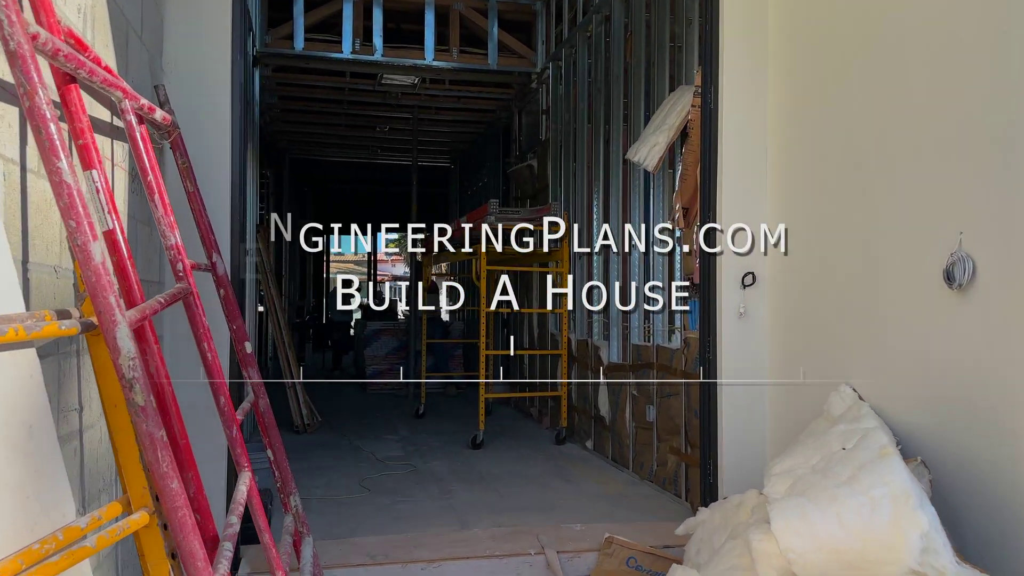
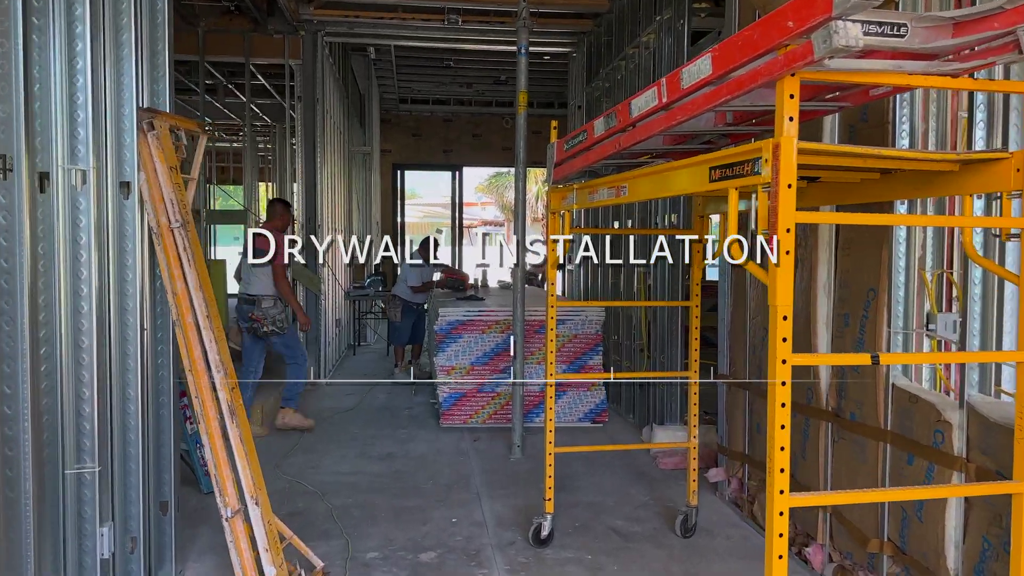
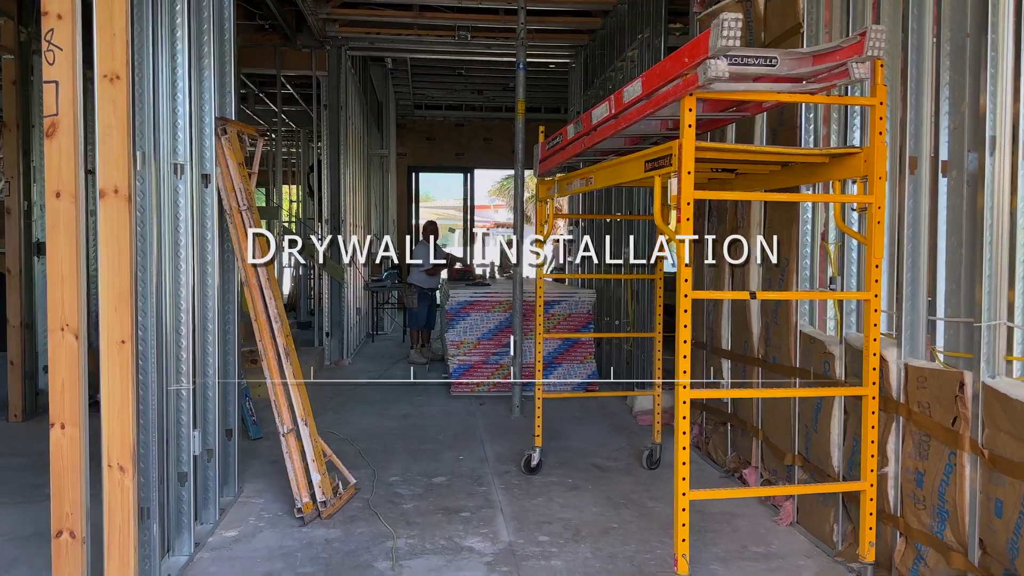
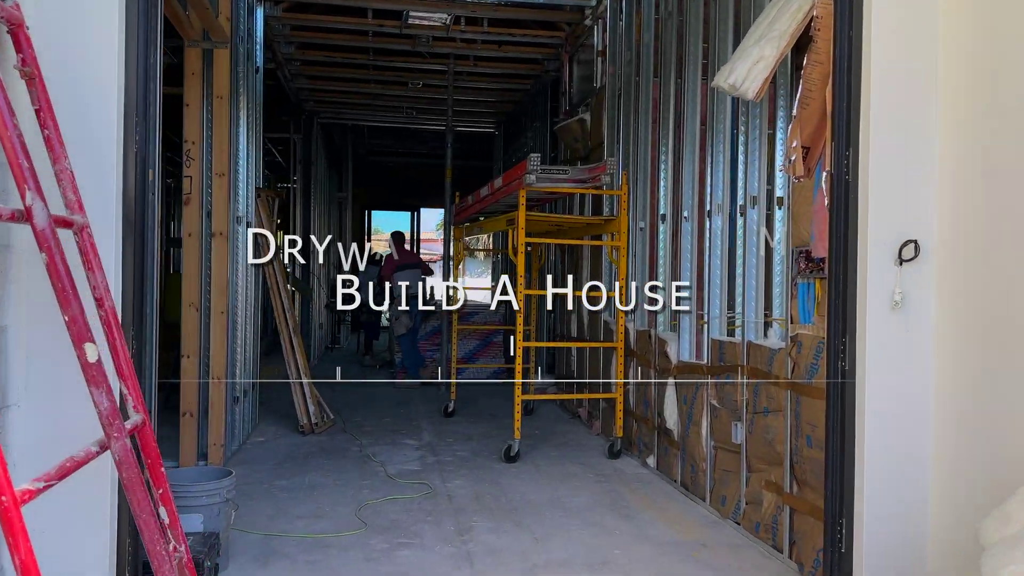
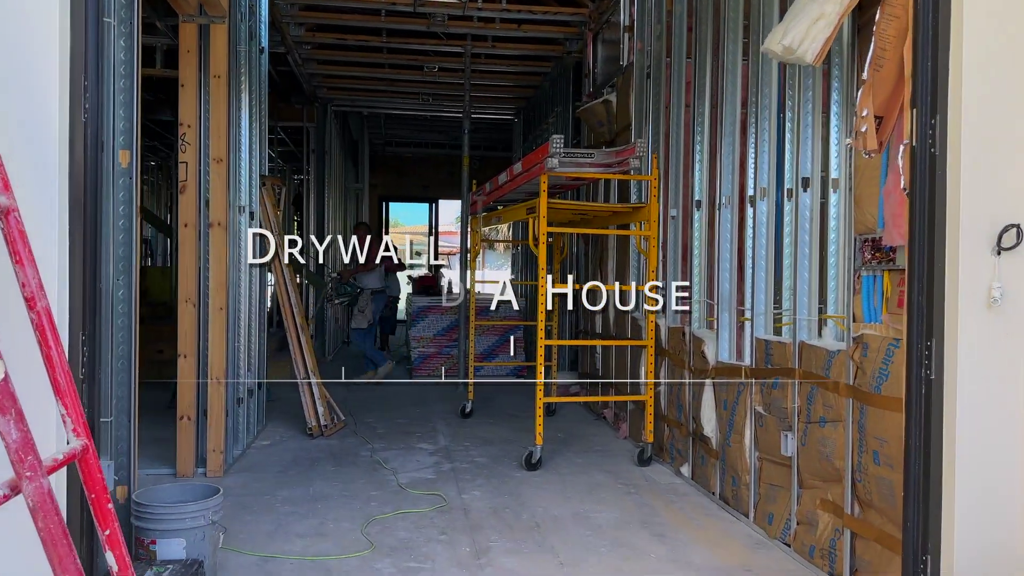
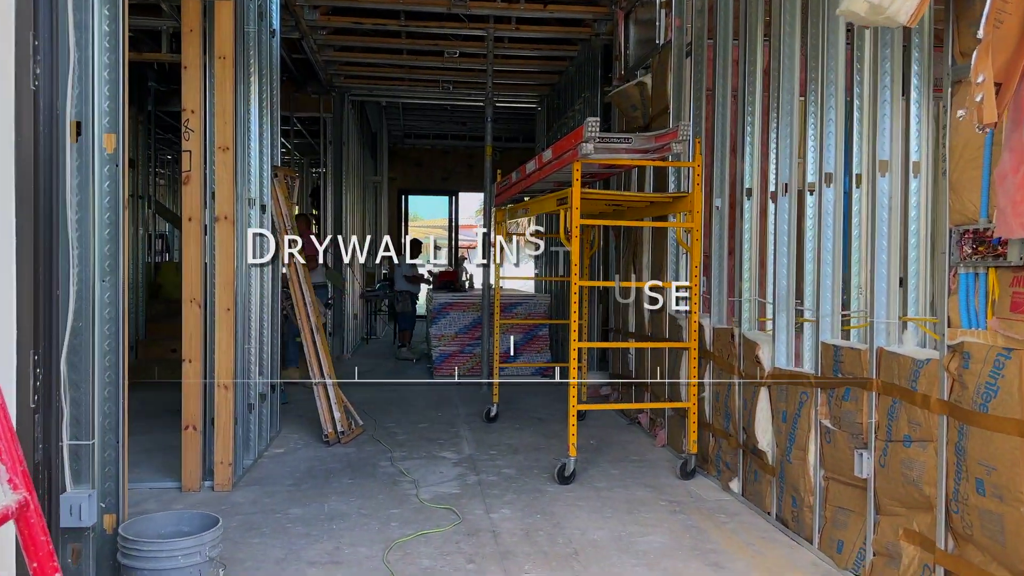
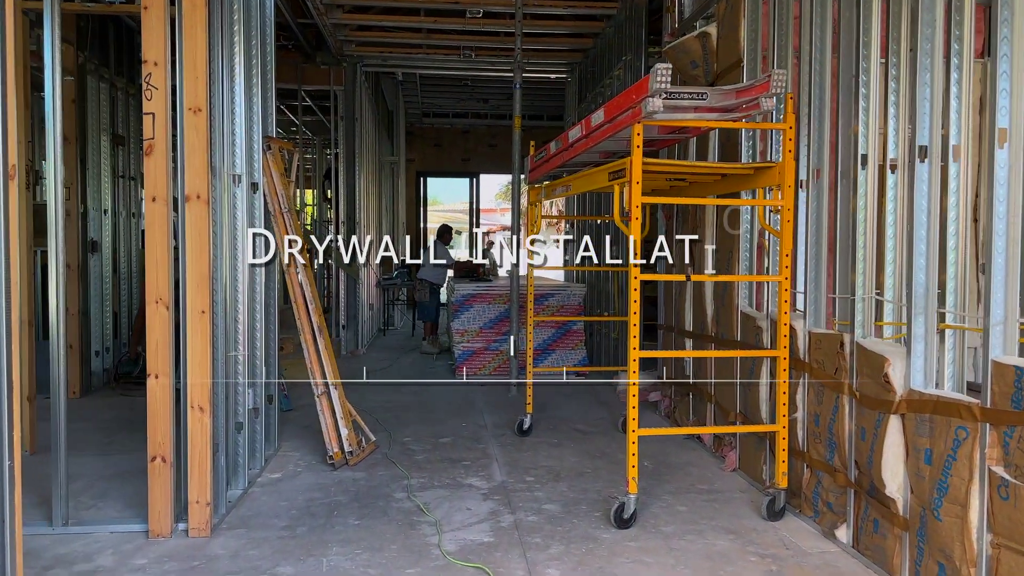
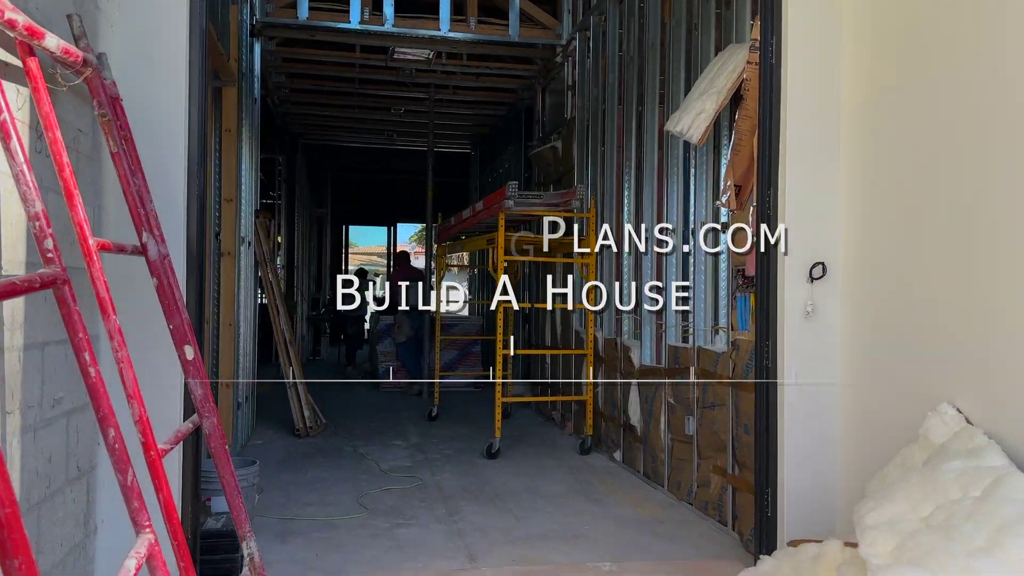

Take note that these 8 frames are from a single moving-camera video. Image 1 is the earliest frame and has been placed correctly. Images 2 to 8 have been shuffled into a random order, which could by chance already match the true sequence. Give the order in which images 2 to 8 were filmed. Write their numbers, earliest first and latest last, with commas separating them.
8, 4, 5, 6, 7, 3, 2
